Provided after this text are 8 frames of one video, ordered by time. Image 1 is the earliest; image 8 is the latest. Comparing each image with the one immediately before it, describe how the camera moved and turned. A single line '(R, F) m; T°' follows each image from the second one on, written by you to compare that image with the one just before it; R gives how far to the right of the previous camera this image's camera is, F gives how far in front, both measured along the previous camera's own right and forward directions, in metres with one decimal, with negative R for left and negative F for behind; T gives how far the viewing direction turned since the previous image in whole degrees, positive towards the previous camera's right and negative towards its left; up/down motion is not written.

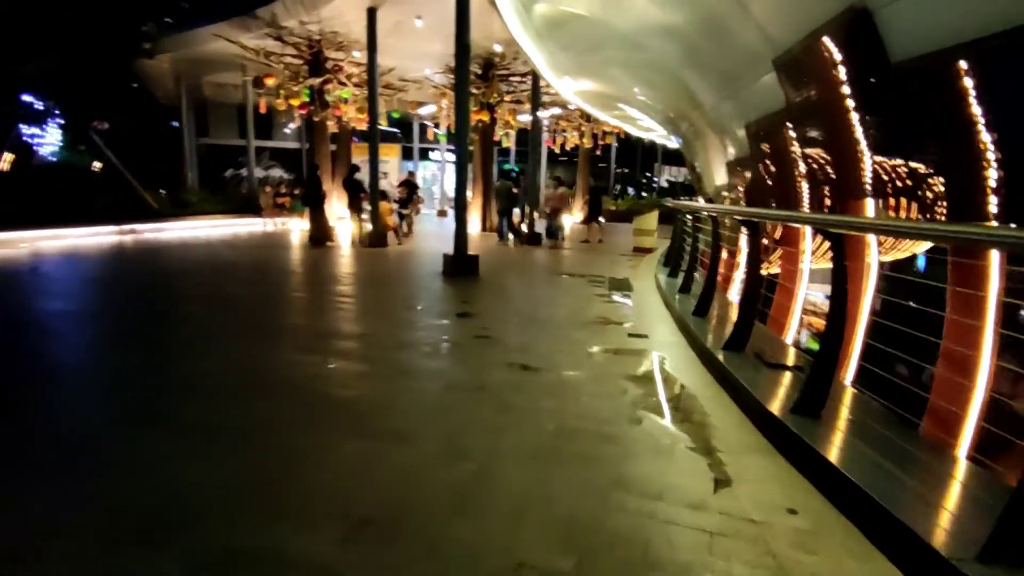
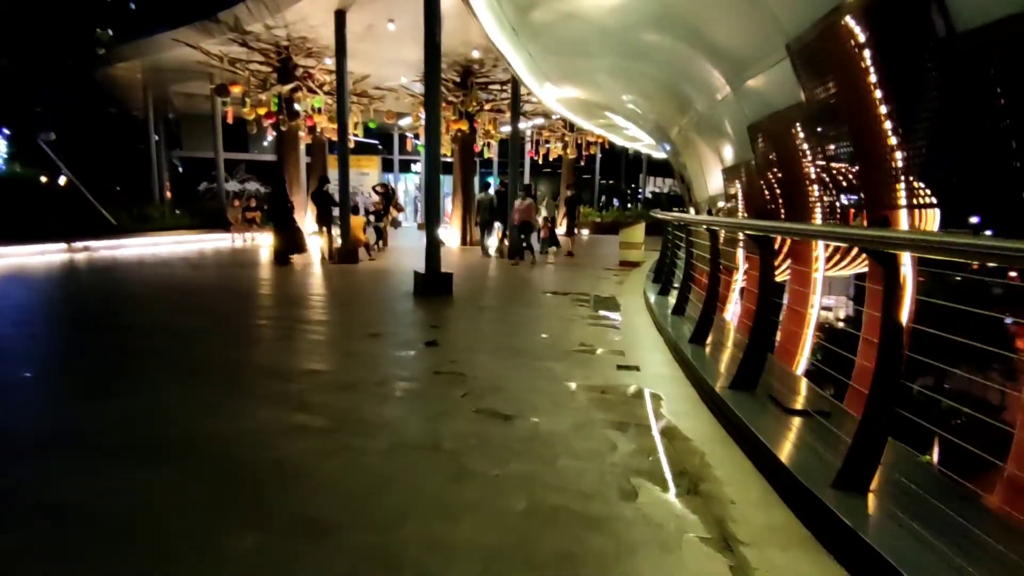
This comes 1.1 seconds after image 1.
(+0.2, +0.8) m; +1°
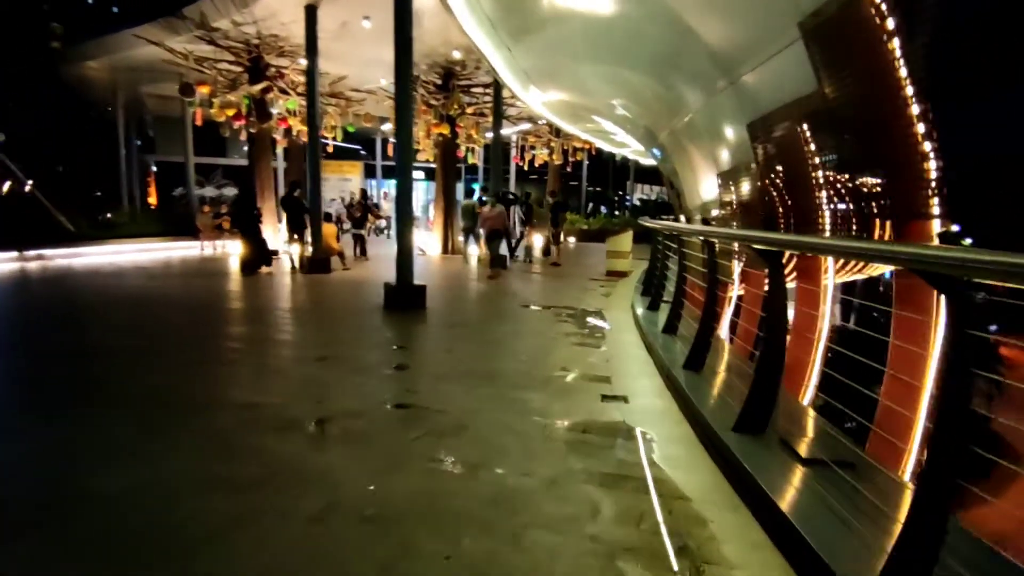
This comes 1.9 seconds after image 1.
(+0.2, +0.7) m; +1°
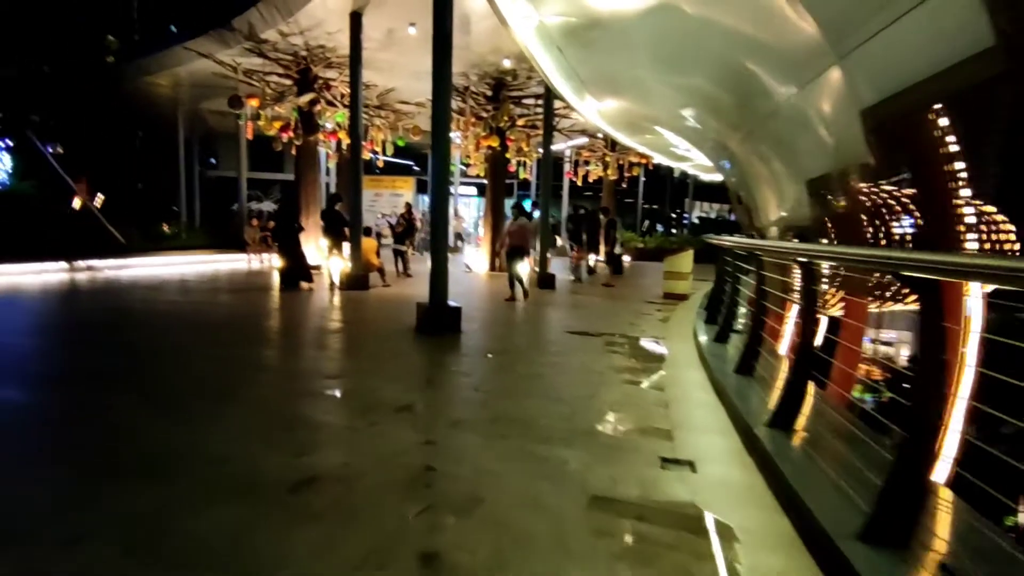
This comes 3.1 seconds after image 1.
(+0.1, +0.9) m; -5°
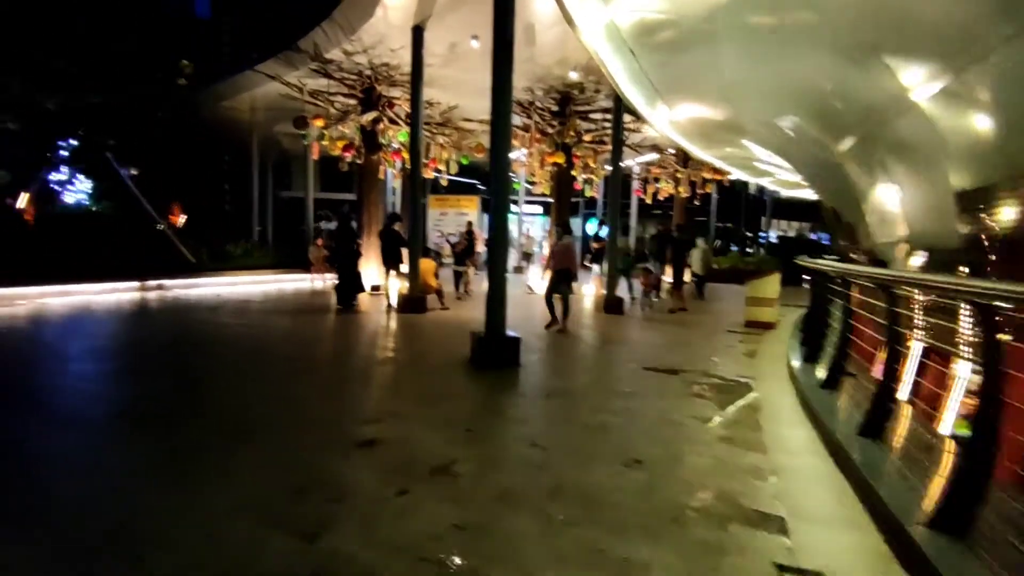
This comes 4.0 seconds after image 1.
(0.0, +0.8) m; -6°
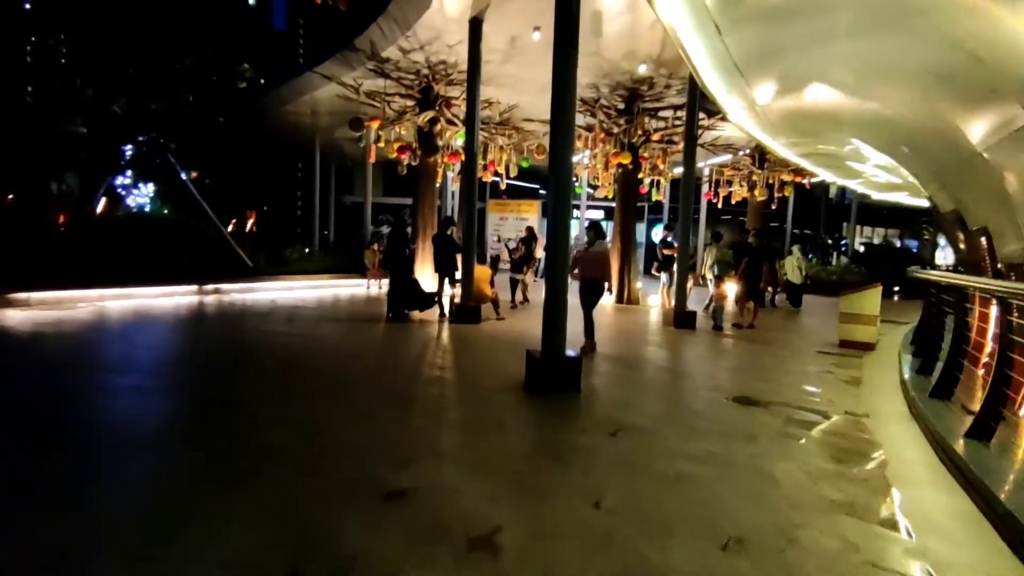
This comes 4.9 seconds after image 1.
(0.0, +0.9) m; -6°
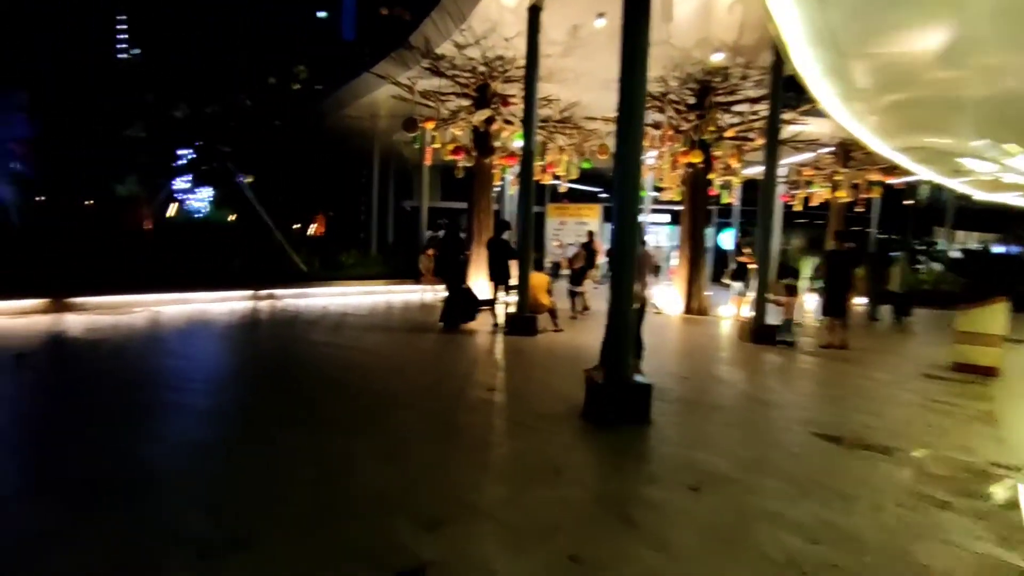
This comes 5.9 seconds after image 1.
(0.0, +0.8) m; -6°
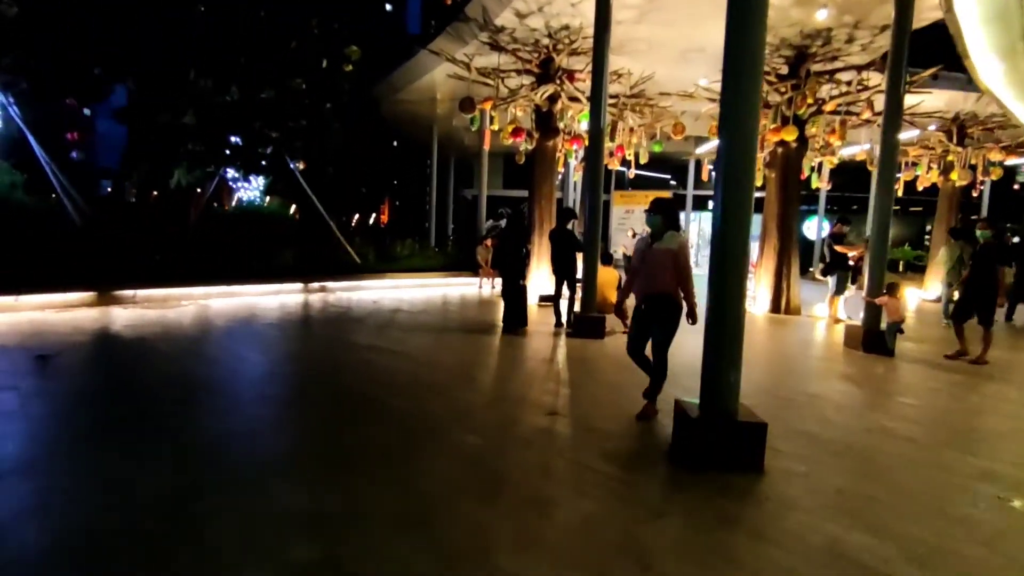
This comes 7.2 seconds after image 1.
(-0.1, +1.1) m; -6°
